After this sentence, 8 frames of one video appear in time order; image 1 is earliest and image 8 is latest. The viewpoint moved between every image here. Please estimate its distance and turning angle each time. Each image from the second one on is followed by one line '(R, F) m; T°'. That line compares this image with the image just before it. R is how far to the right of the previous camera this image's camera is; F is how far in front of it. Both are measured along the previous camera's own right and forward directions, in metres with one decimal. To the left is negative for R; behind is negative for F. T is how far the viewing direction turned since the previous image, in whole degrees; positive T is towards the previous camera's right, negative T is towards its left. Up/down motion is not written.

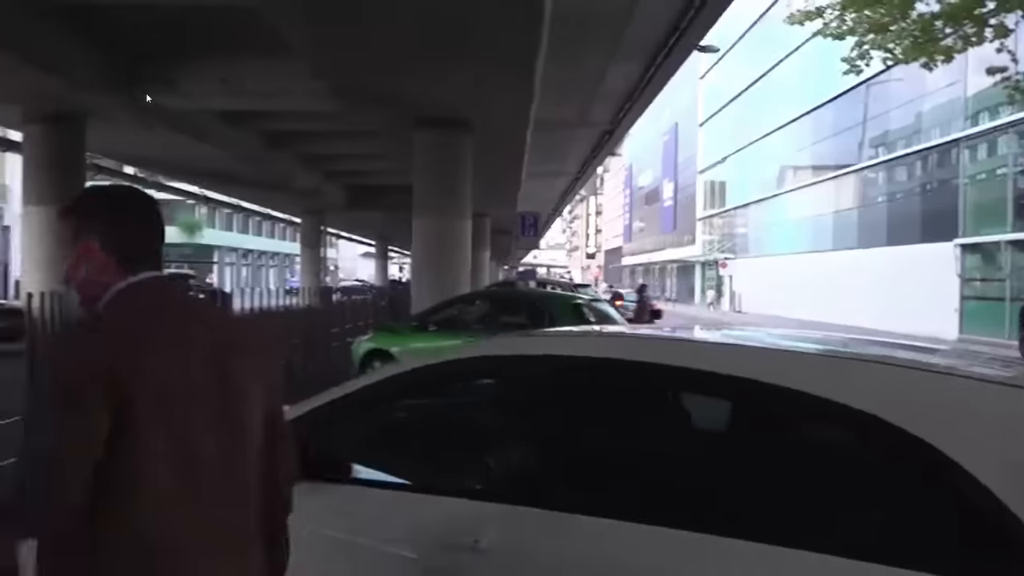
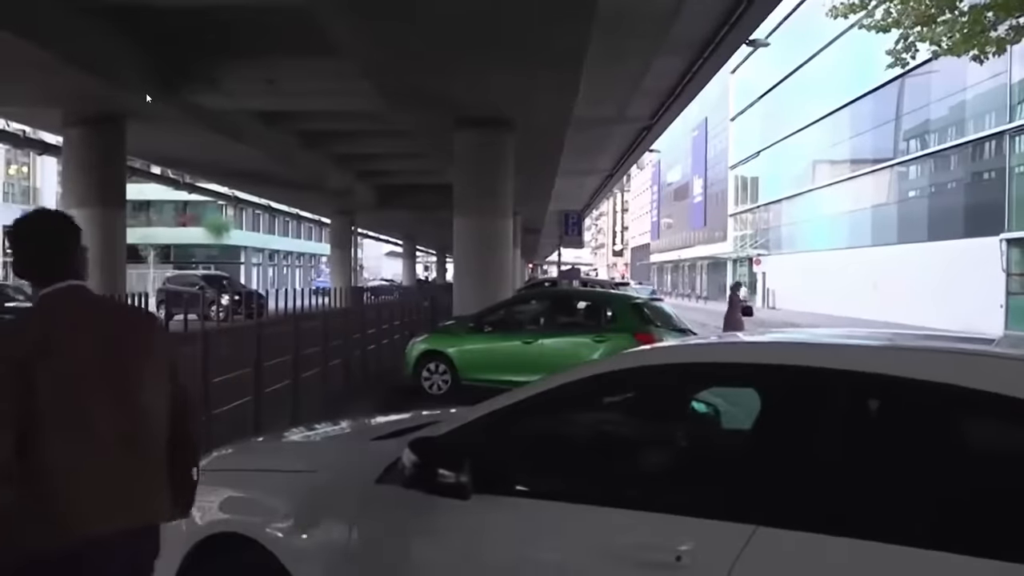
(-0.3, +0.1) m; -1°
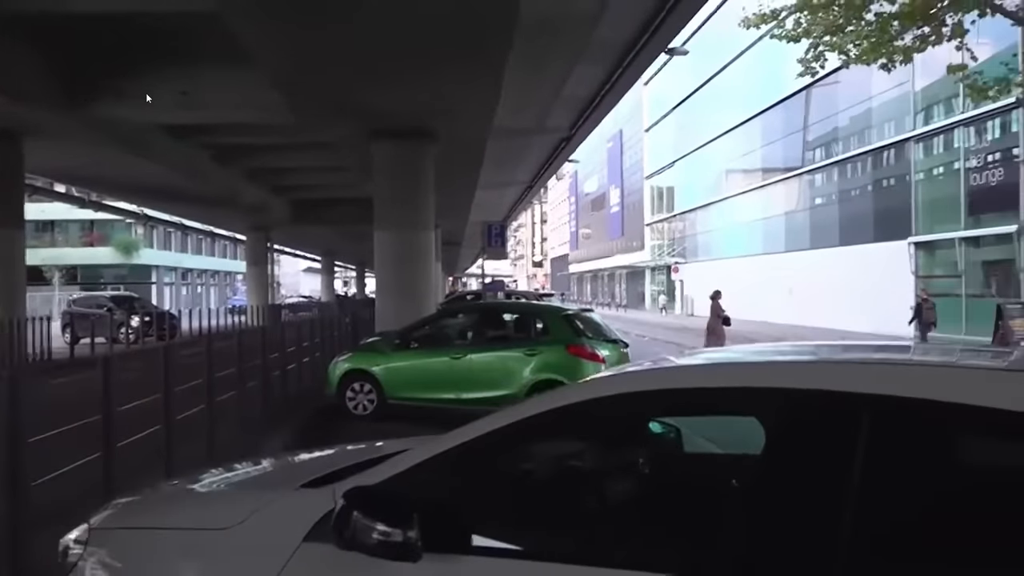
(-0.1, +0.3) m; +5°
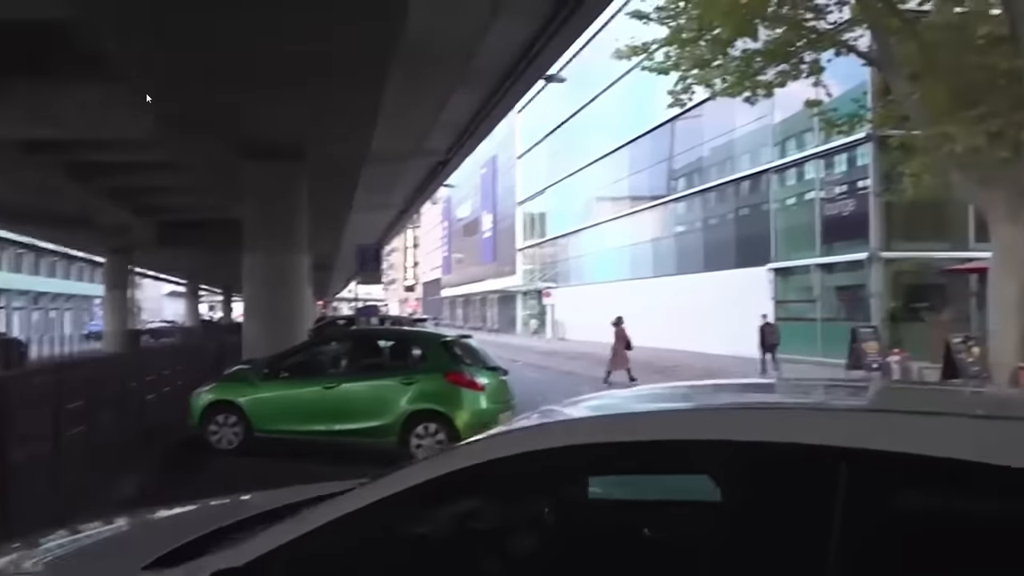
(0.0, +0.2) m; +8°
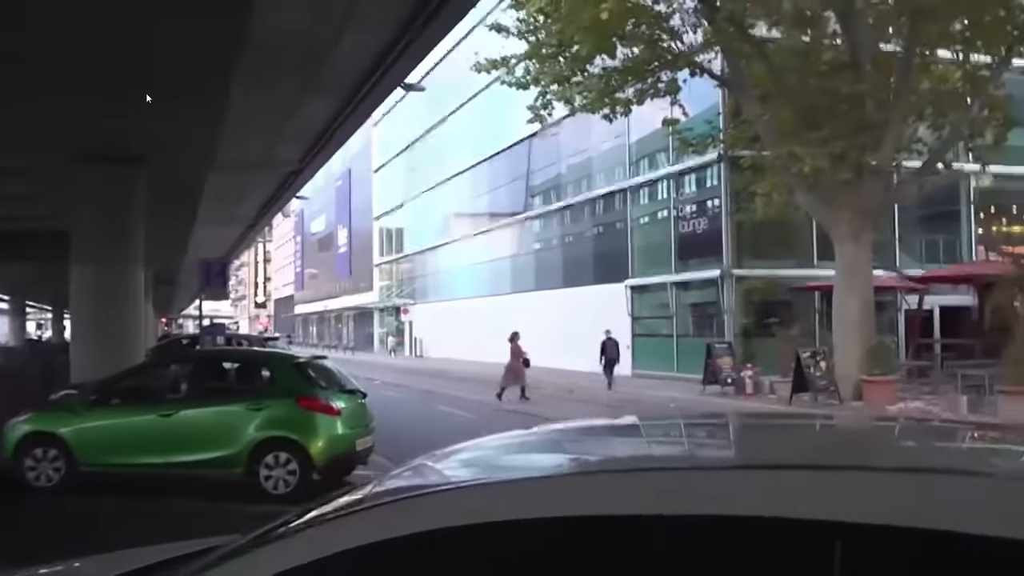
(0.0, +0.5) m; +9°
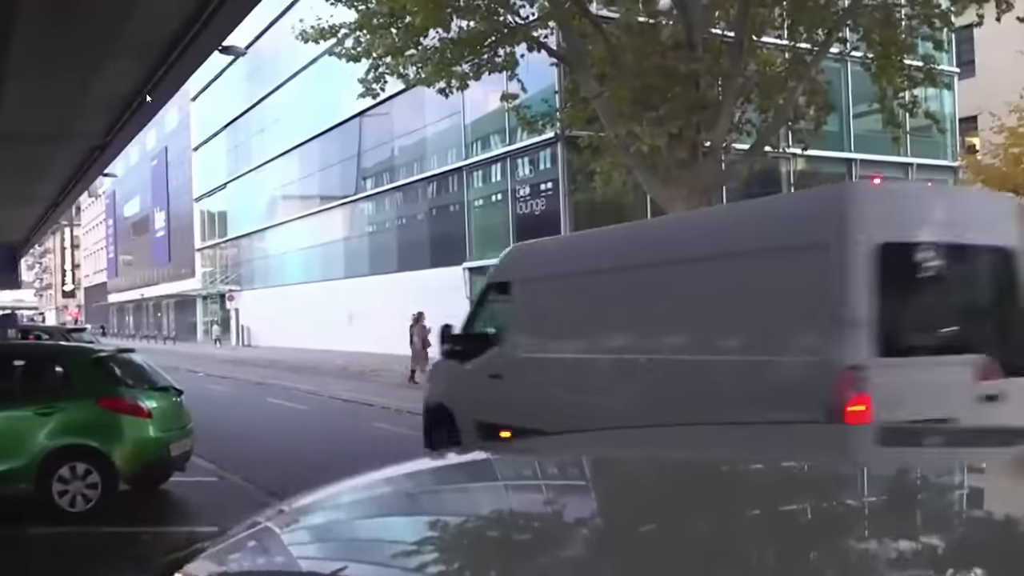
(0.0, +0.7) m; +10°
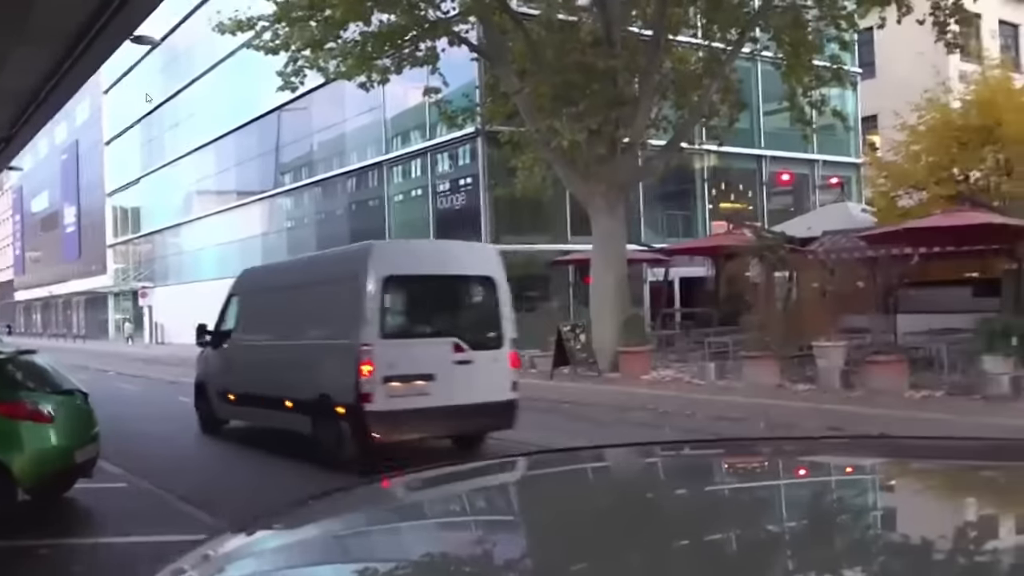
(0.0, -0.1) m; +5°
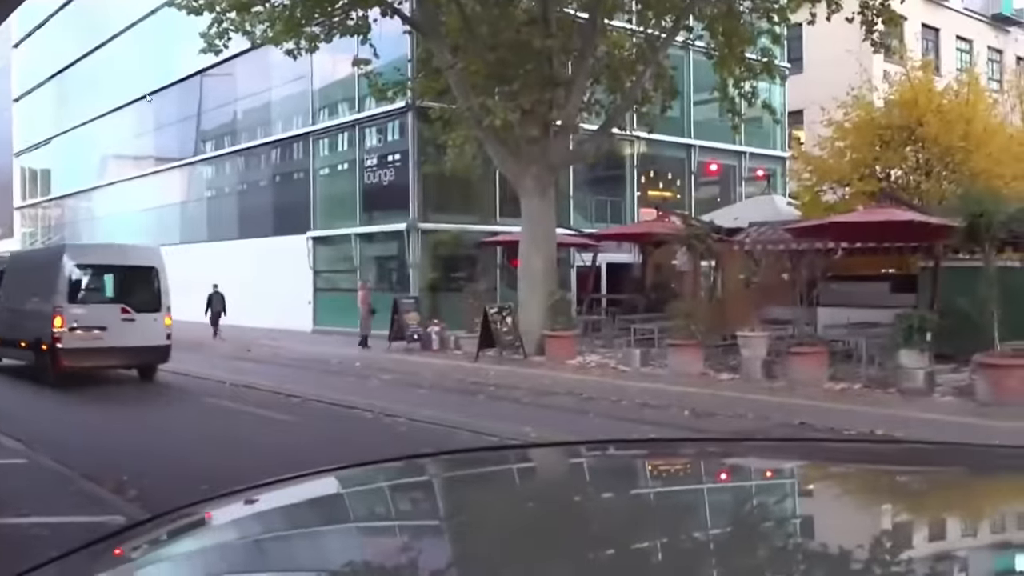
(0.0, +0.3) m; +5°
